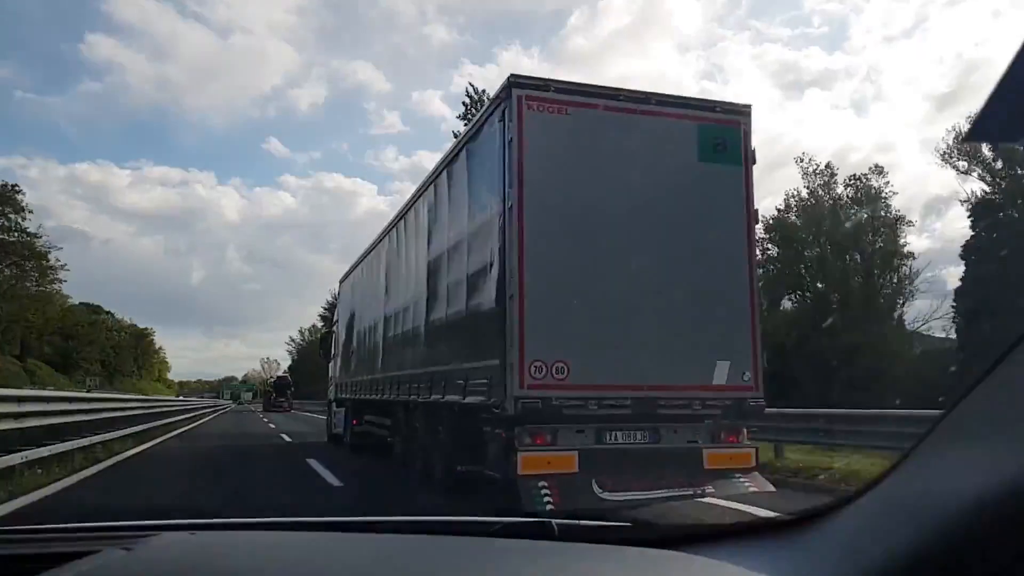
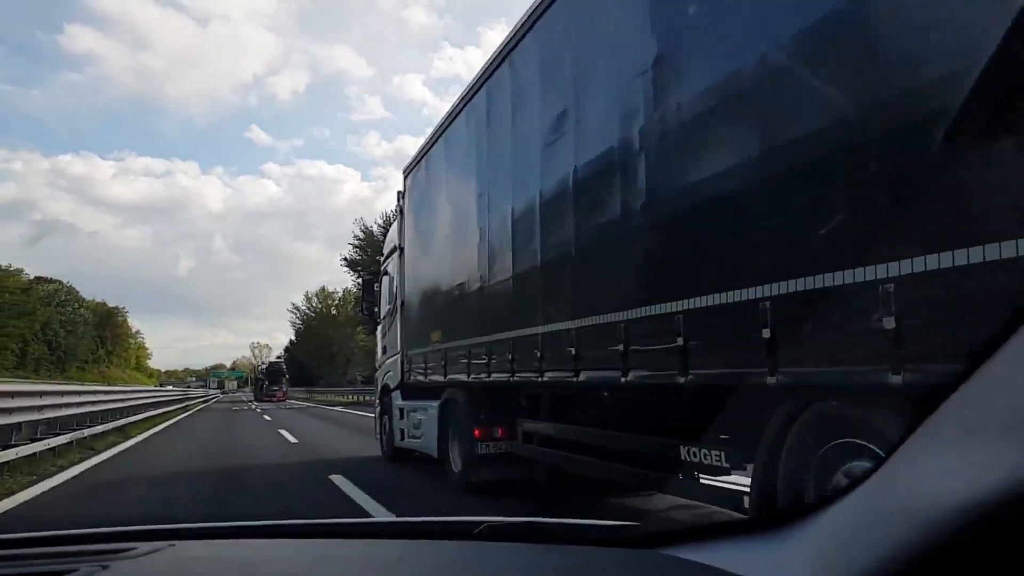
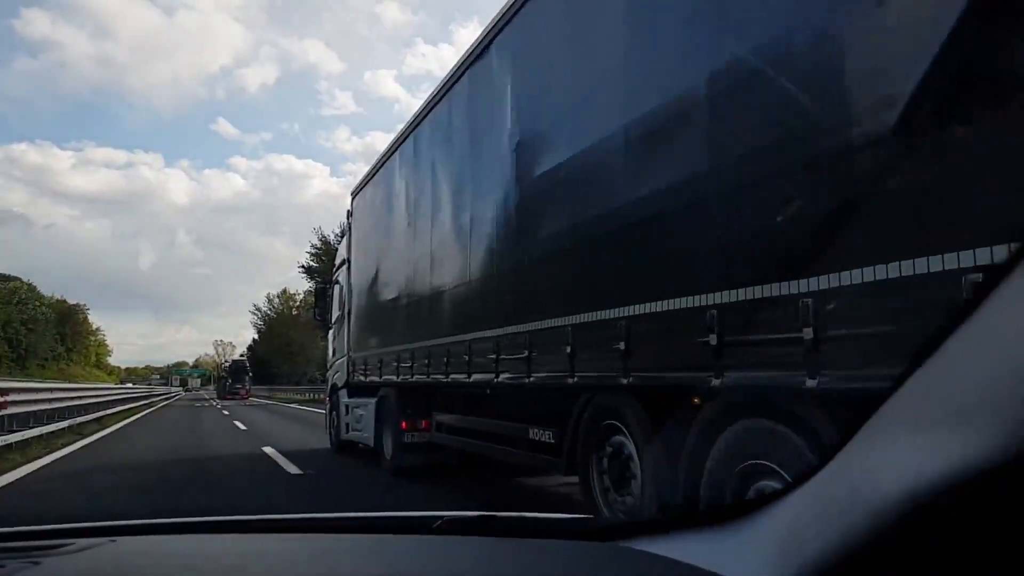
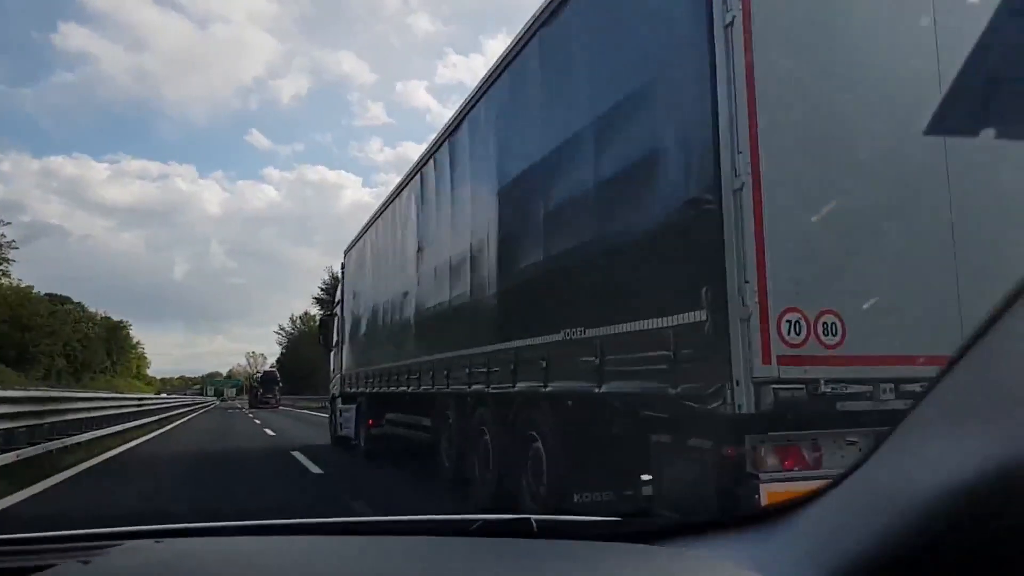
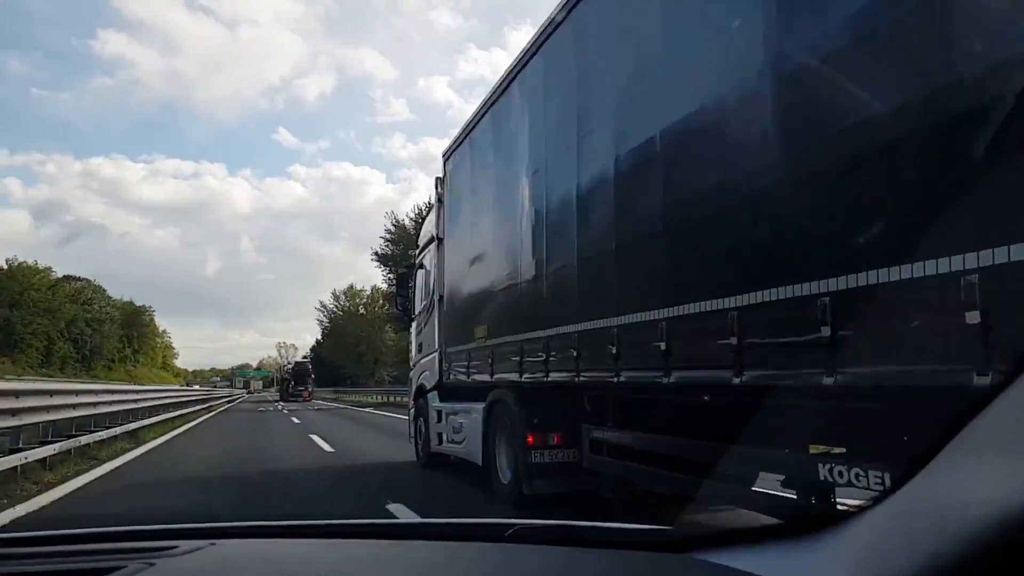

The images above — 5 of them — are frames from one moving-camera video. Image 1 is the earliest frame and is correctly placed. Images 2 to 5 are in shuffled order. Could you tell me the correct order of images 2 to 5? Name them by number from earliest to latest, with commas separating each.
4, 3, 2, 5
